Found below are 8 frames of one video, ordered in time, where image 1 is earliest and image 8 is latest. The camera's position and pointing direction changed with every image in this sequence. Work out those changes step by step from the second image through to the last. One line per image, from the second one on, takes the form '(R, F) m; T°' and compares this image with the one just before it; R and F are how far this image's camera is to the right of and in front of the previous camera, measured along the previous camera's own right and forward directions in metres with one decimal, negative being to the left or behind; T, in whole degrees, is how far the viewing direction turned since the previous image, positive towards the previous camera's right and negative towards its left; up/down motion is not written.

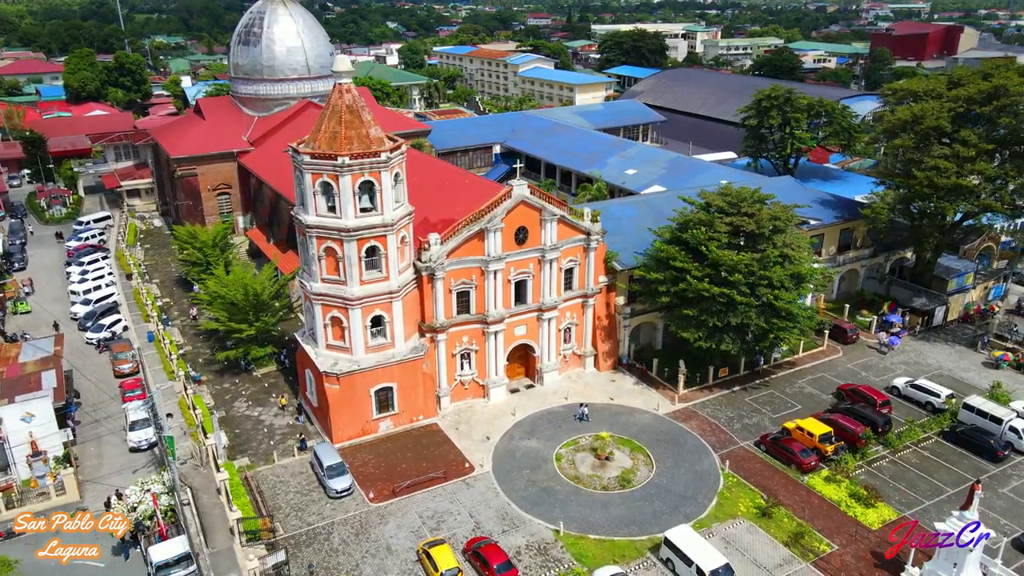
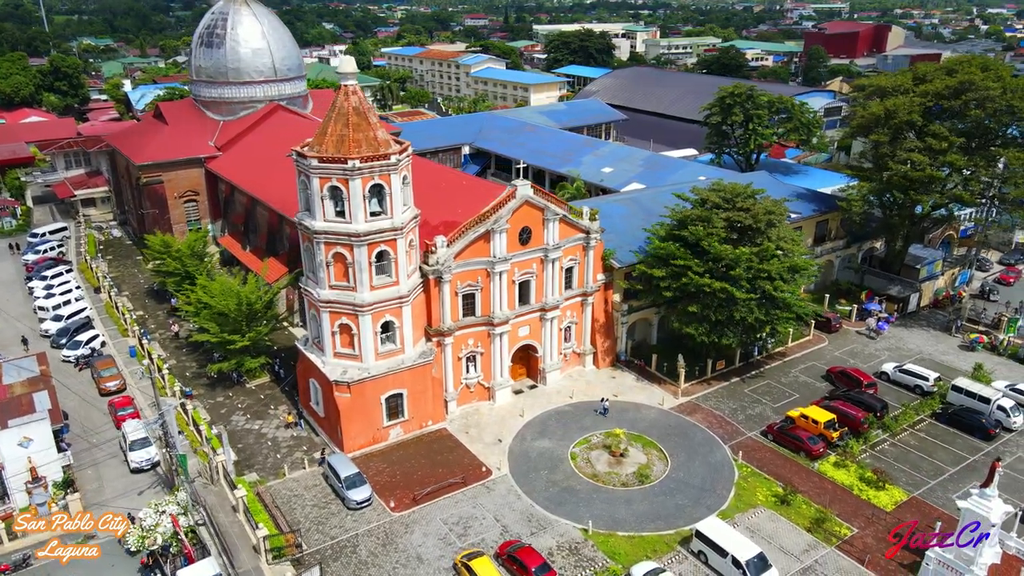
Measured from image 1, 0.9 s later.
(-3.1, +0.3) m; +4°
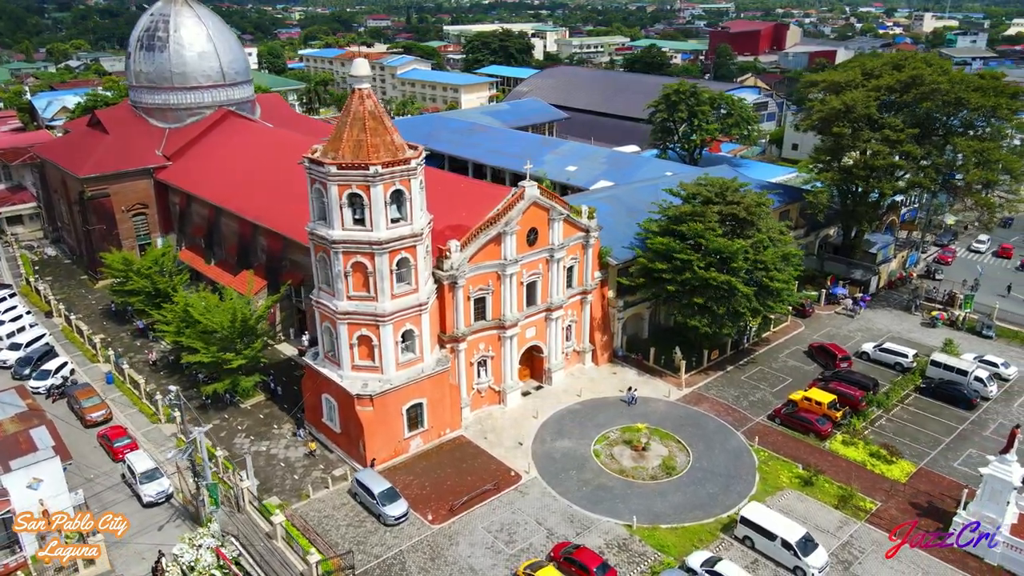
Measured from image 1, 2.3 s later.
(-4.8, +0.5) m; +7°
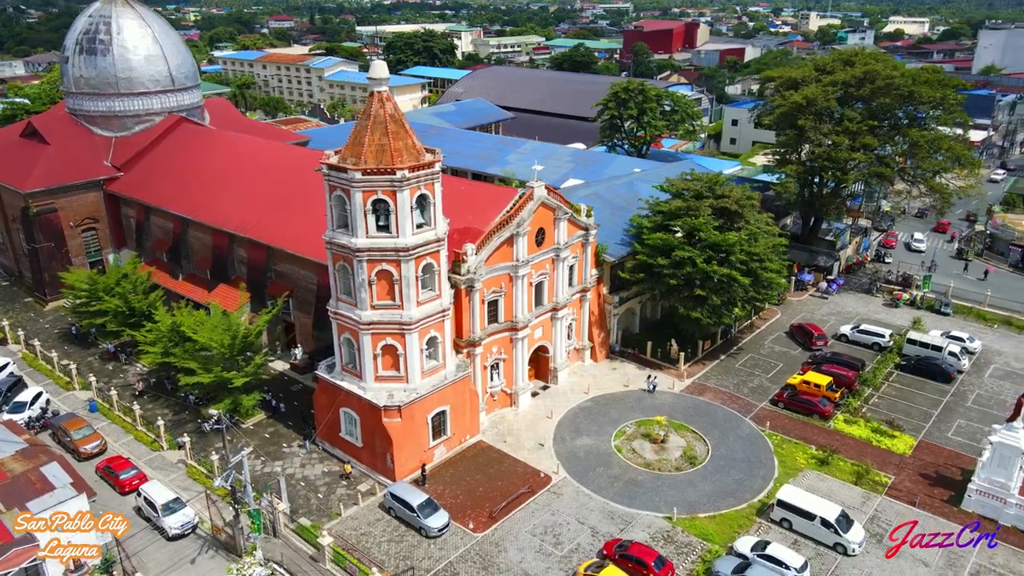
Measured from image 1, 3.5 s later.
(-4.7, +0.5) m; +7°
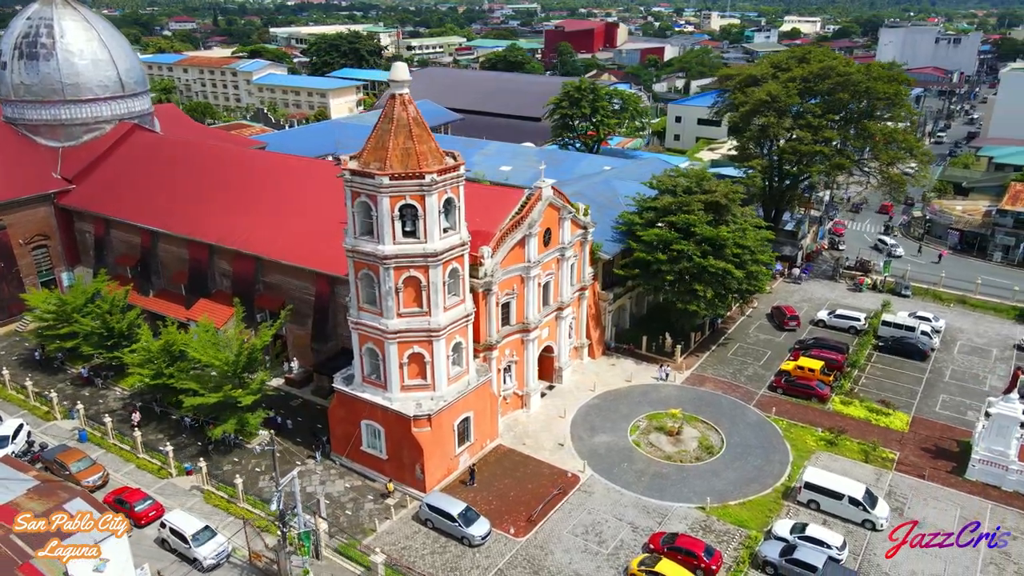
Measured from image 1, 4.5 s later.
(-4.4, +0.4) m; +6°
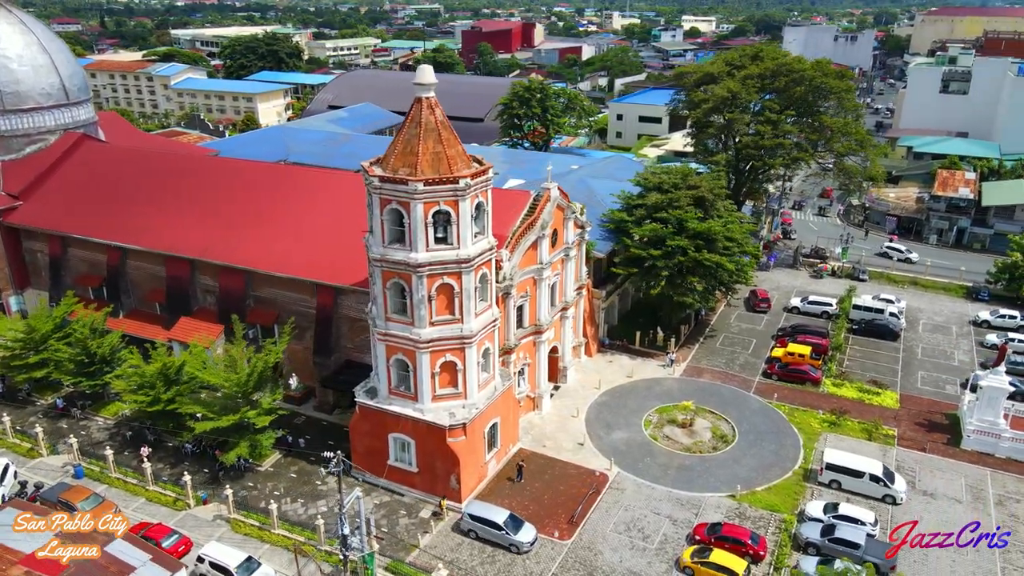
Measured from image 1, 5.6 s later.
(-4.6, +0.5) m; +7°
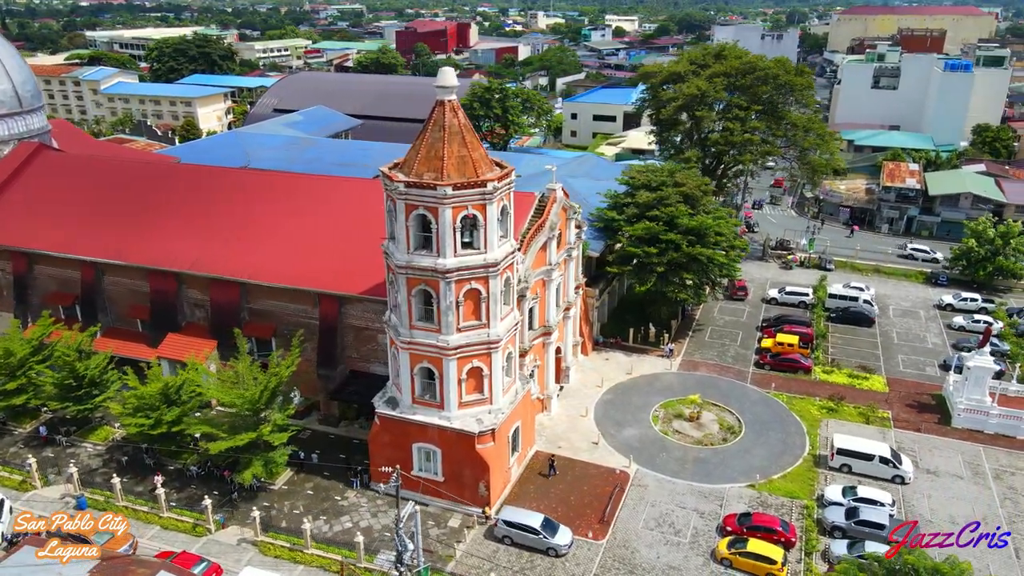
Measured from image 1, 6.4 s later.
(-3.6, +0.4) m; +5°
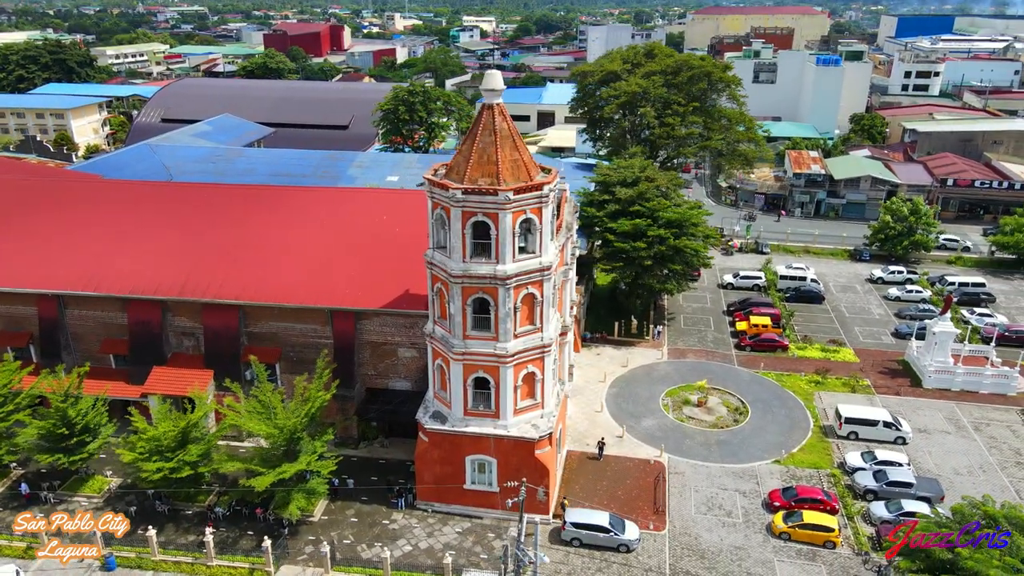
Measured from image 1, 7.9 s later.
(-6.9, +0.8) m; +10°
